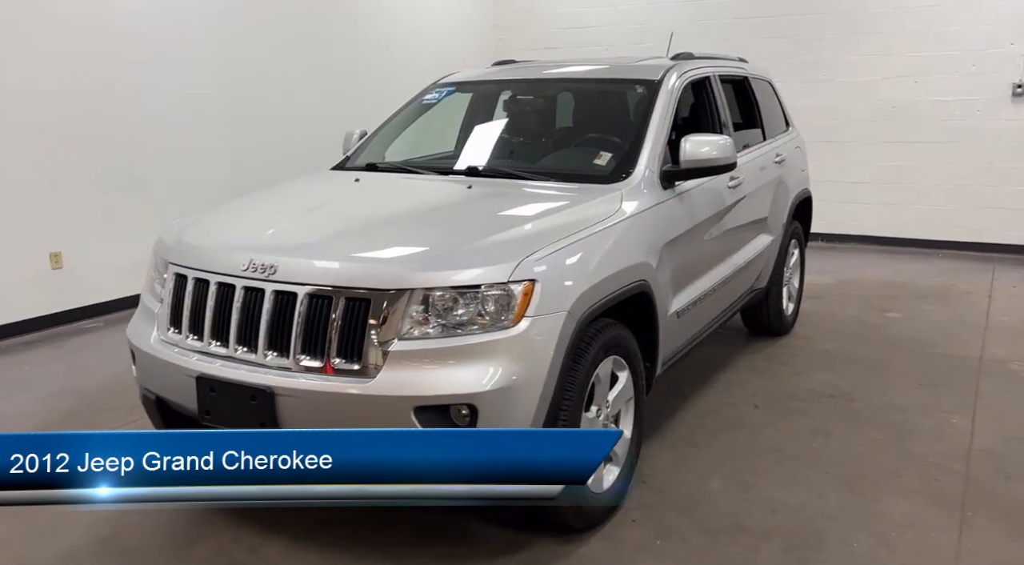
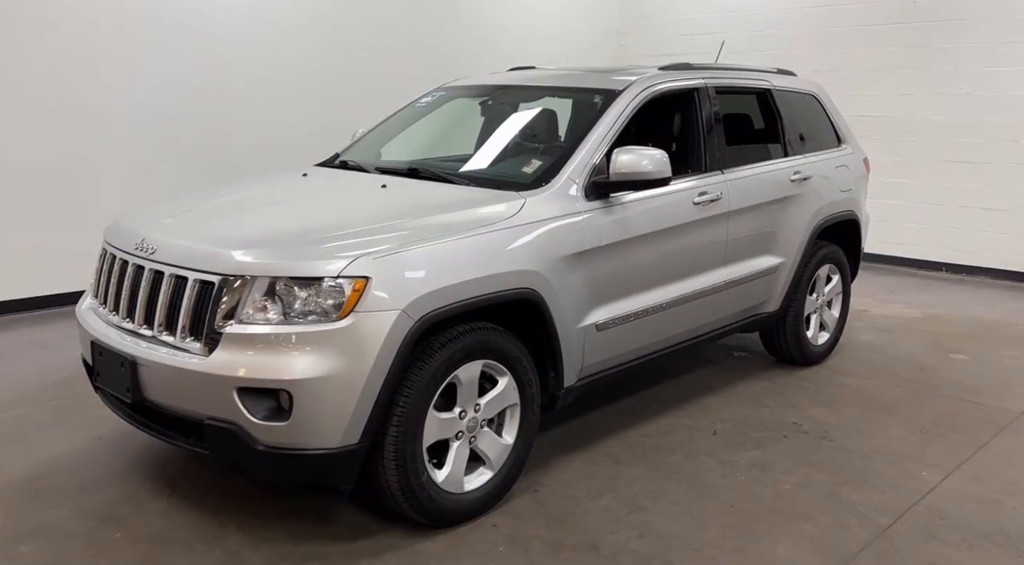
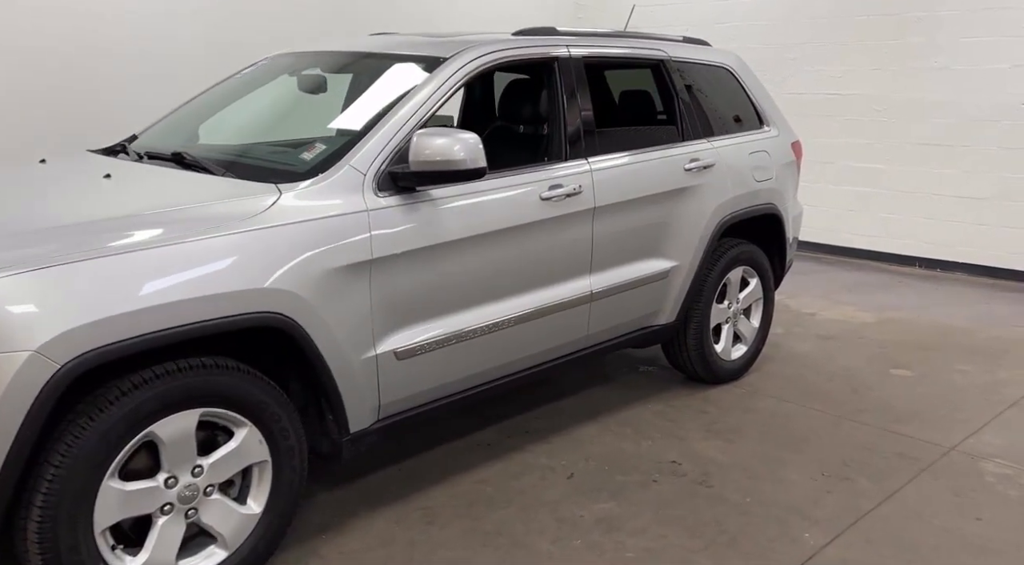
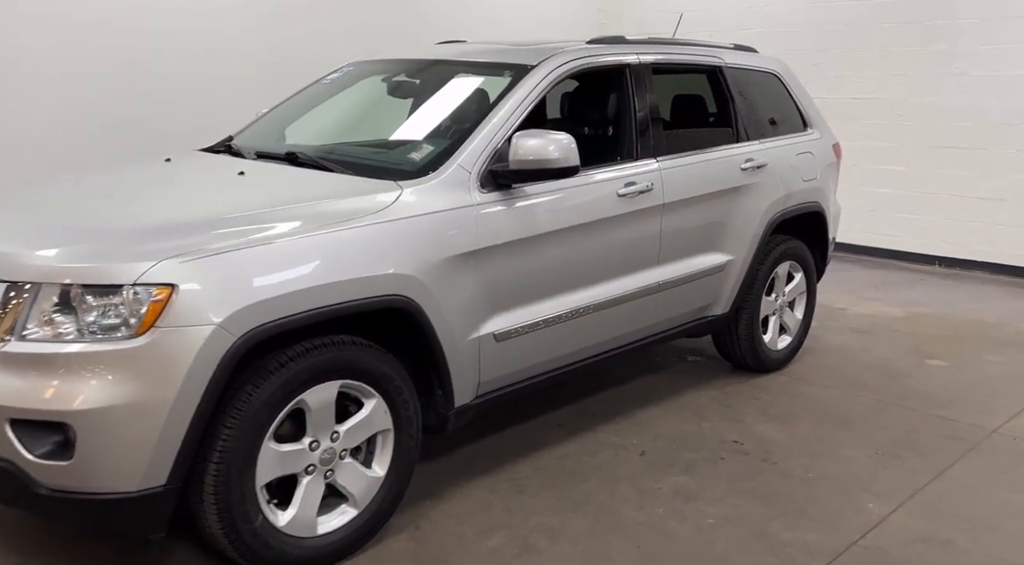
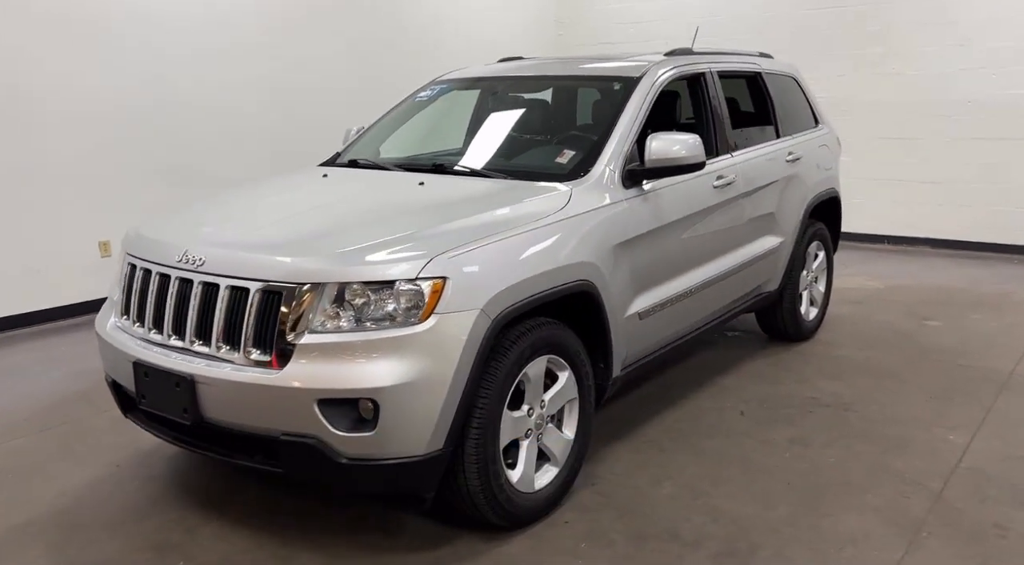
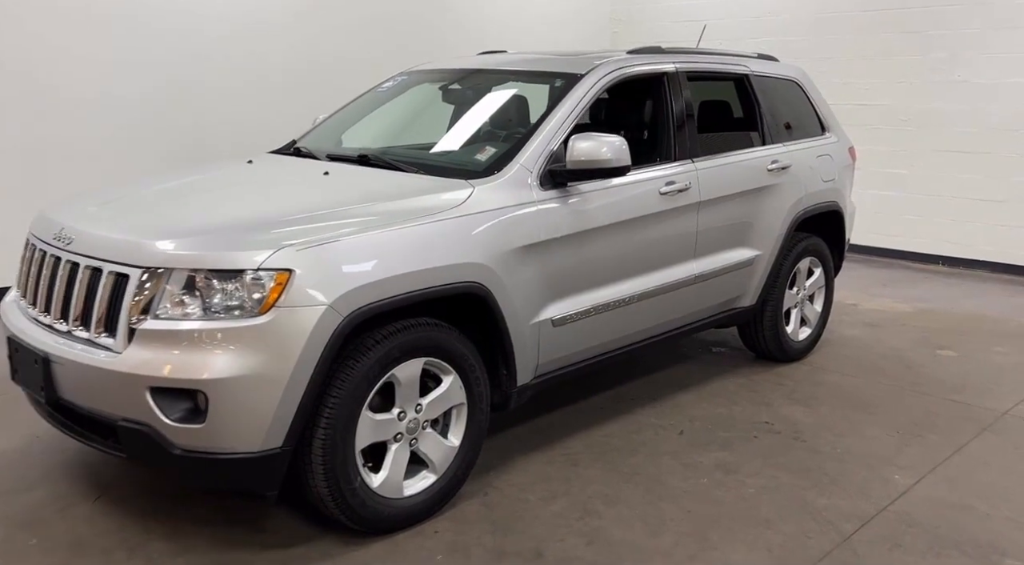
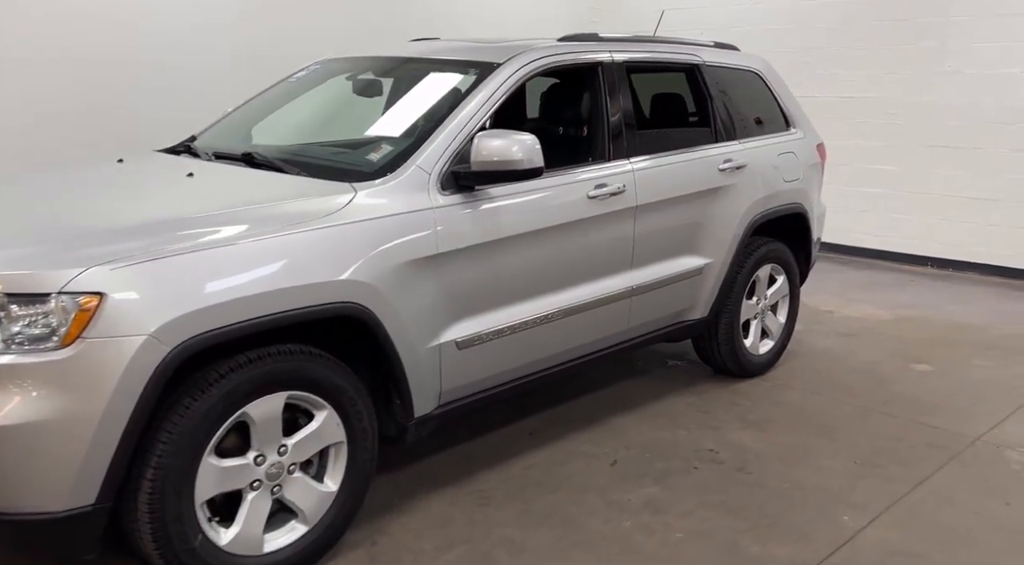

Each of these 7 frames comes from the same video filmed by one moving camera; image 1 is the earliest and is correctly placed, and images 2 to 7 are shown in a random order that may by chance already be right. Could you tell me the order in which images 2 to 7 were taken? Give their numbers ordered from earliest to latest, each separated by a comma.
5, 2, 6, 4, 7, 3
